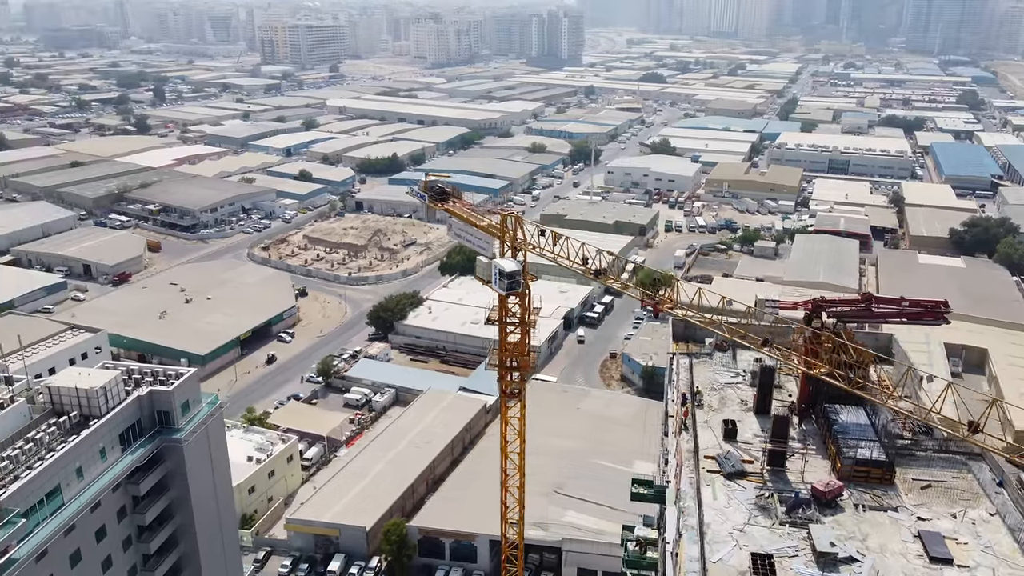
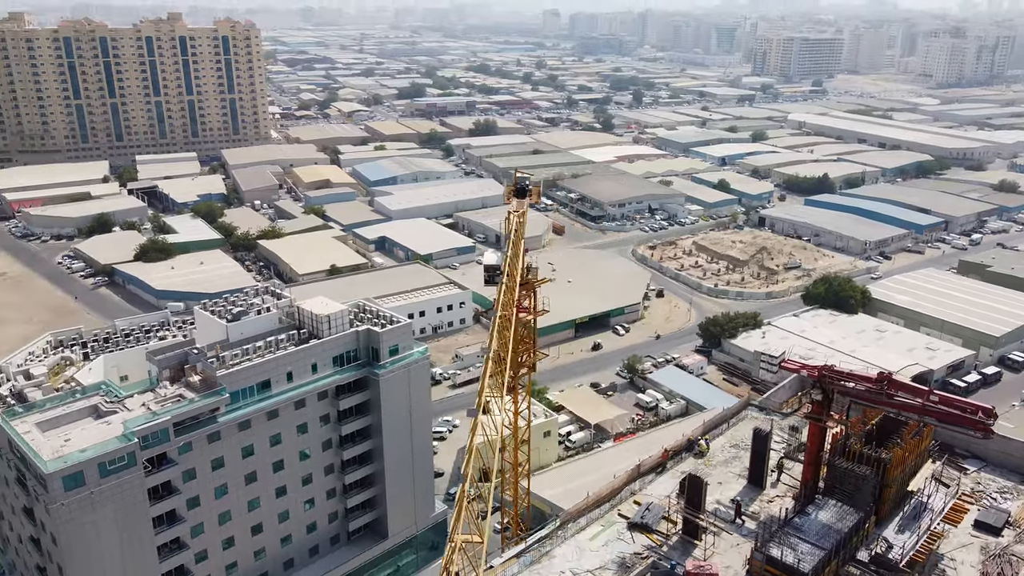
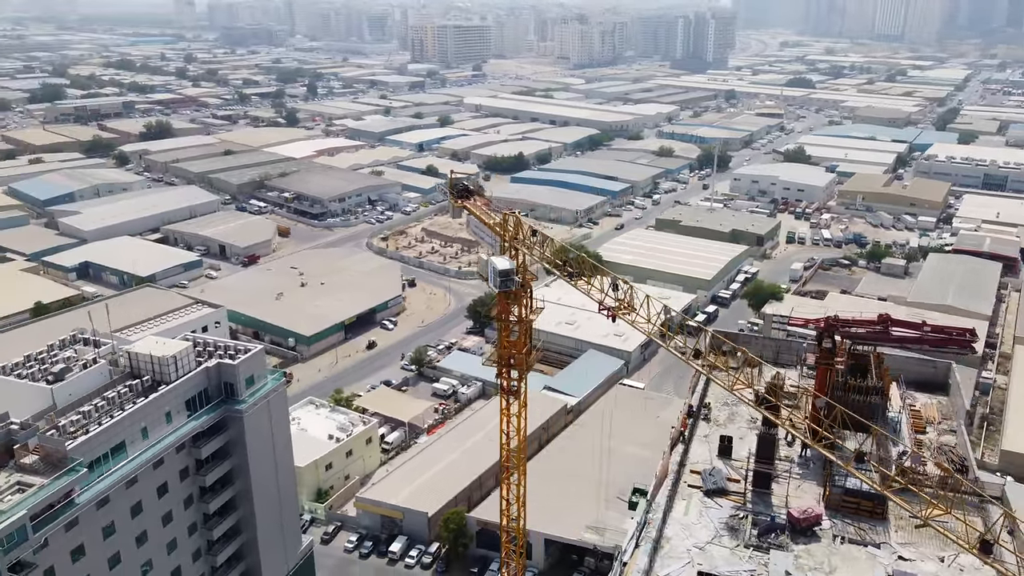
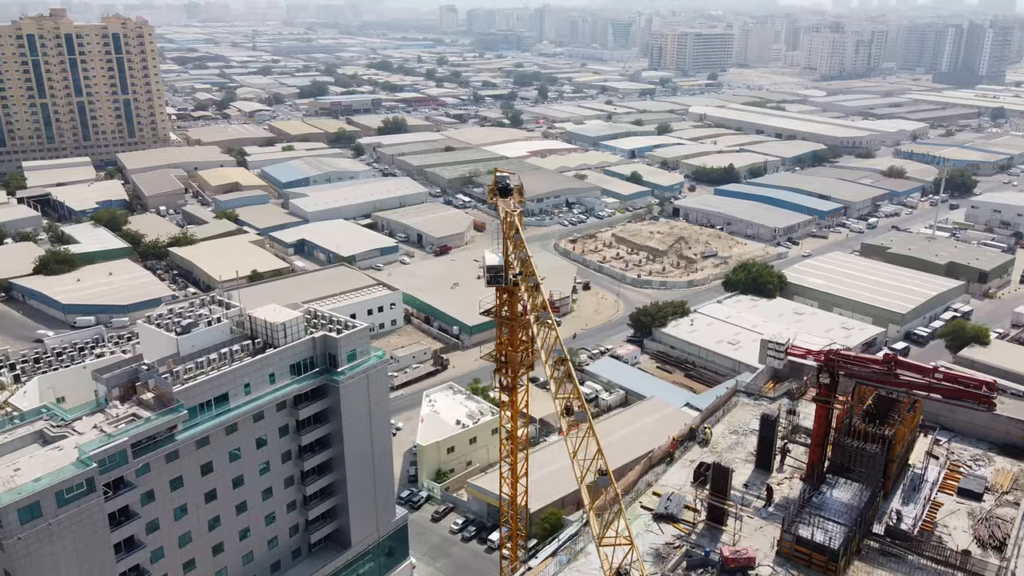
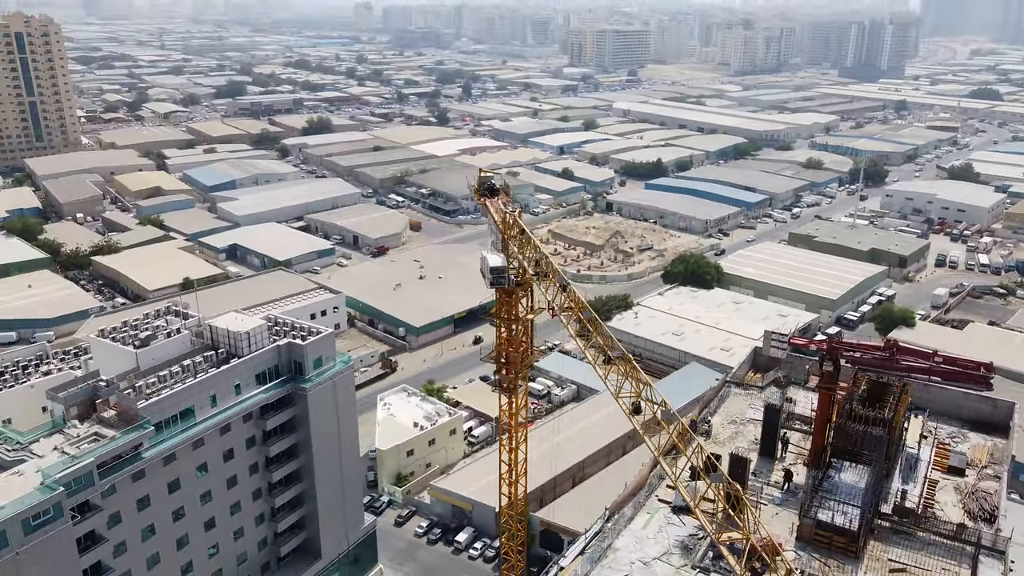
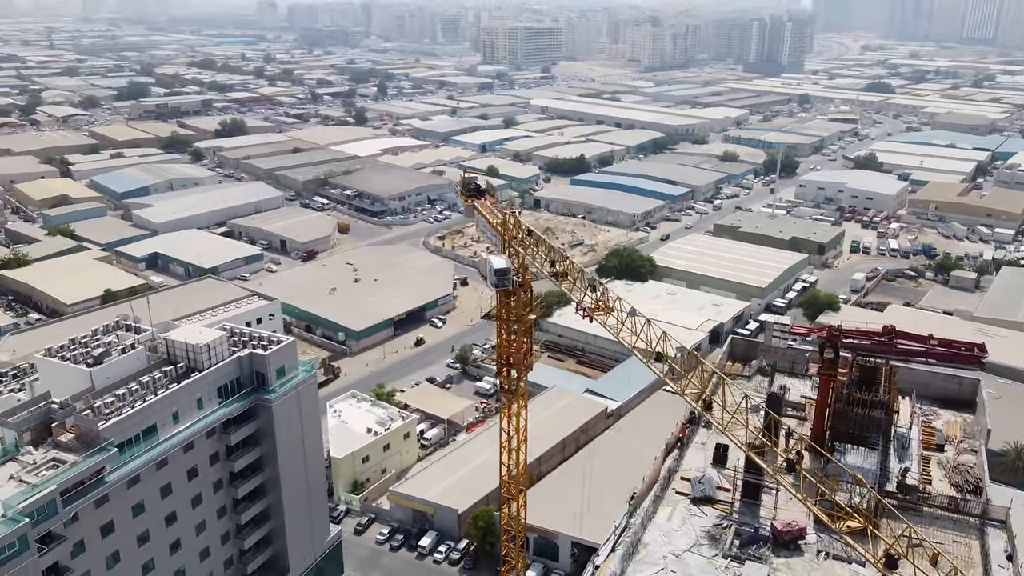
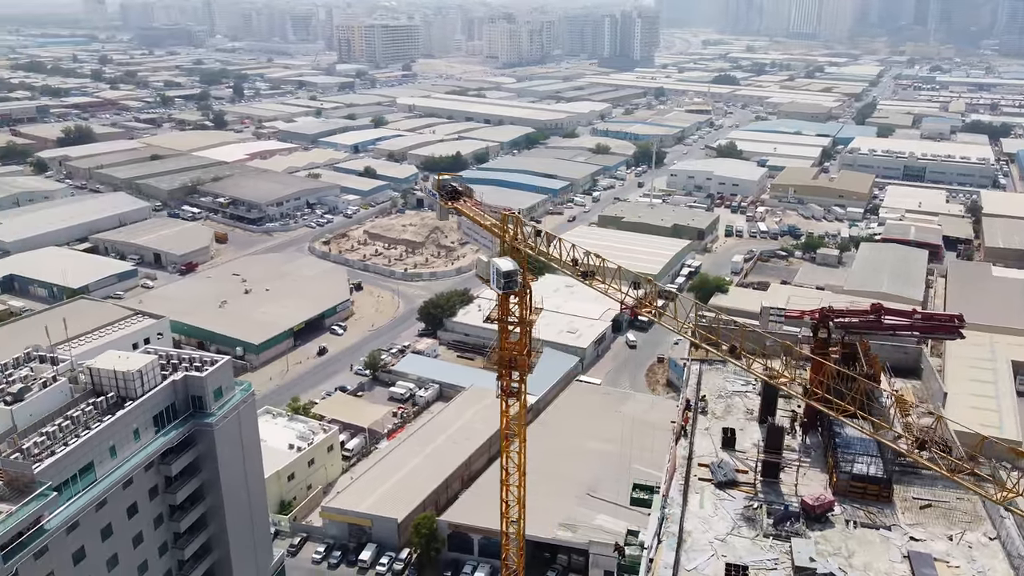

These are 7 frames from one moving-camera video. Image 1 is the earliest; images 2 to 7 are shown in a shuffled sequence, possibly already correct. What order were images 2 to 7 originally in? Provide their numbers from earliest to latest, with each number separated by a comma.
7, 3, 6, 5, 4, 2
